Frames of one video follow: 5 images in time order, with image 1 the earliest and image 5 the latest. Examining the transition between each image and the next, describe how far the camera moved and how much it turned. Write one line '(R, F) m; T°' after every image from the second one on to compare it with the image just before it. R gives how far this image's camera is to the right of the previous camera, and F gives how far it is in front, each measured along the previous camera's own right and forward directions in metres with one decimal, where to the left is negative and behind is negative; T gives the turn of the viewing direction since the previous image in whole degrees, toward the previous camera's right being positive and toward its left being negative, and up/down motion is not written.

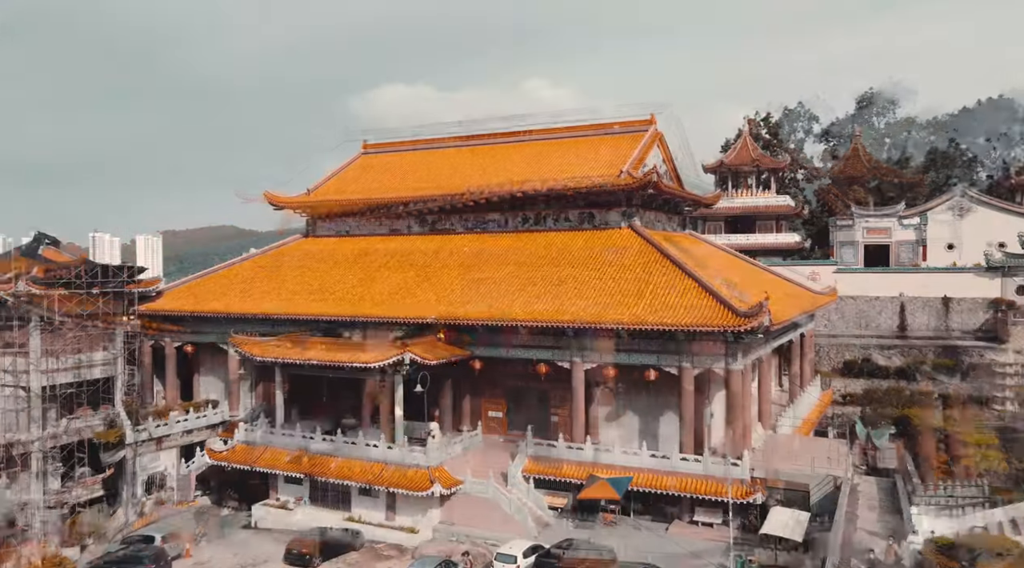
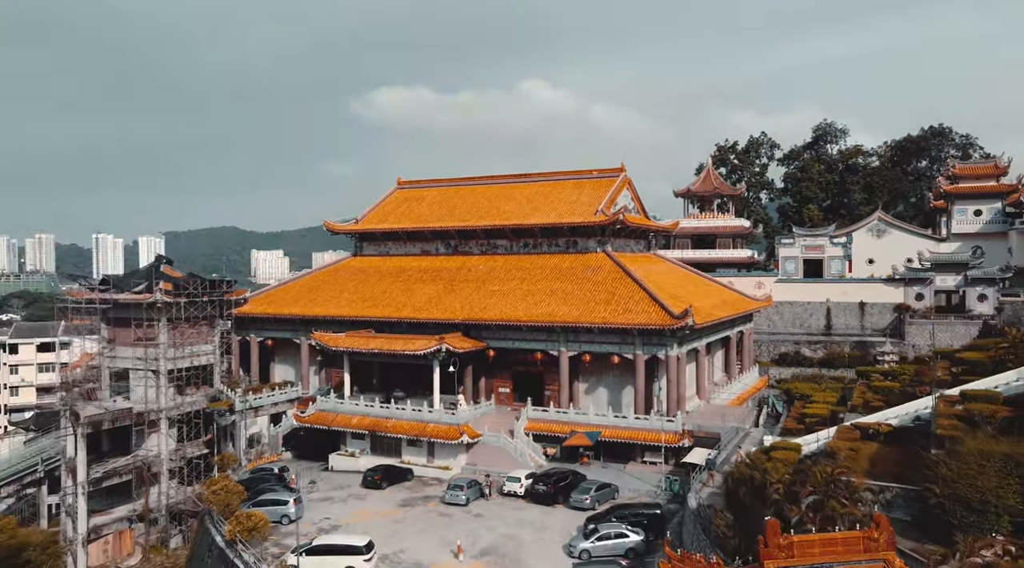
(-0.2, -7.9) m; 0°
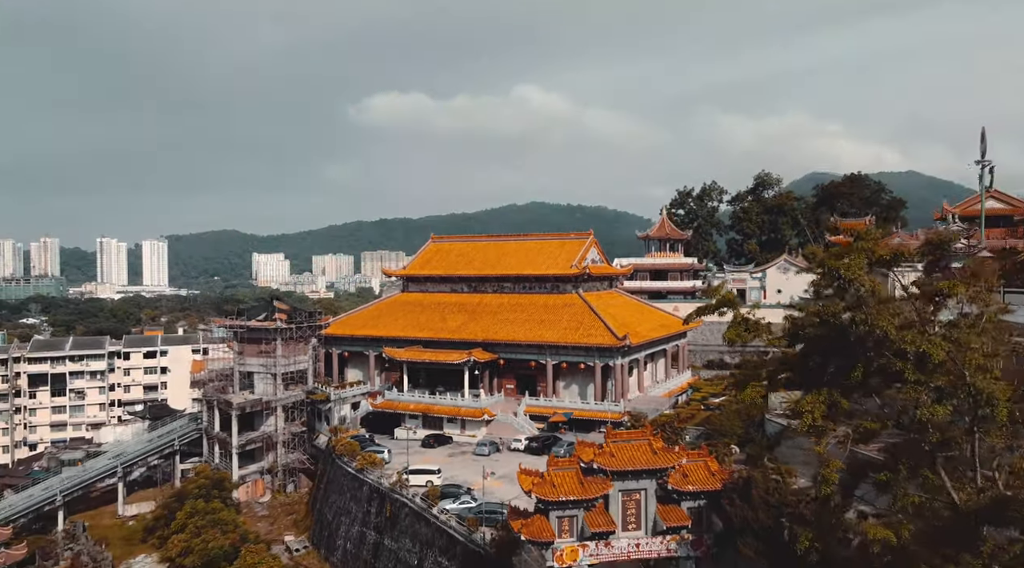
(-0.3, -14.6) m; 0°
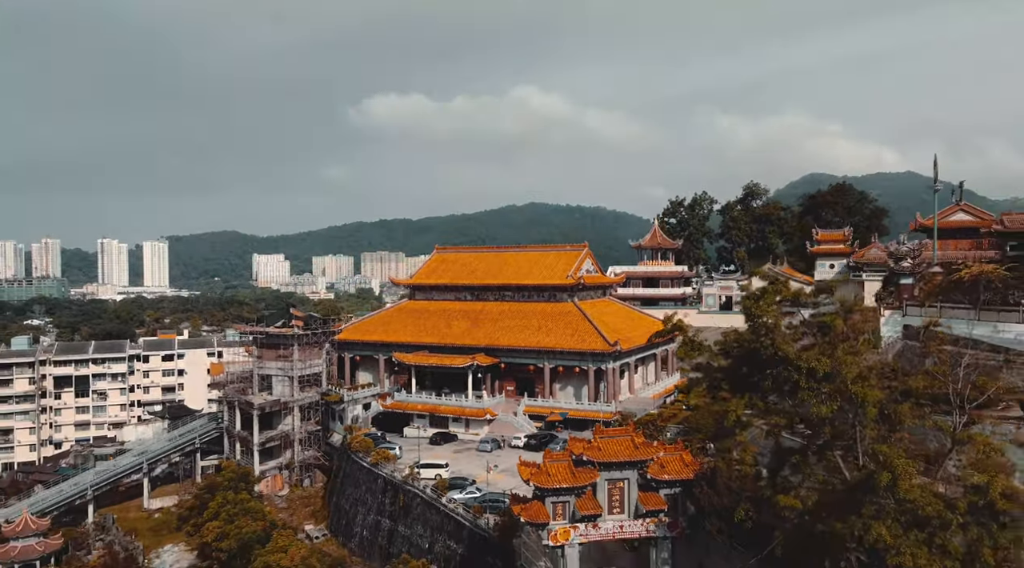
(-0.1, -3.5) m; 0°
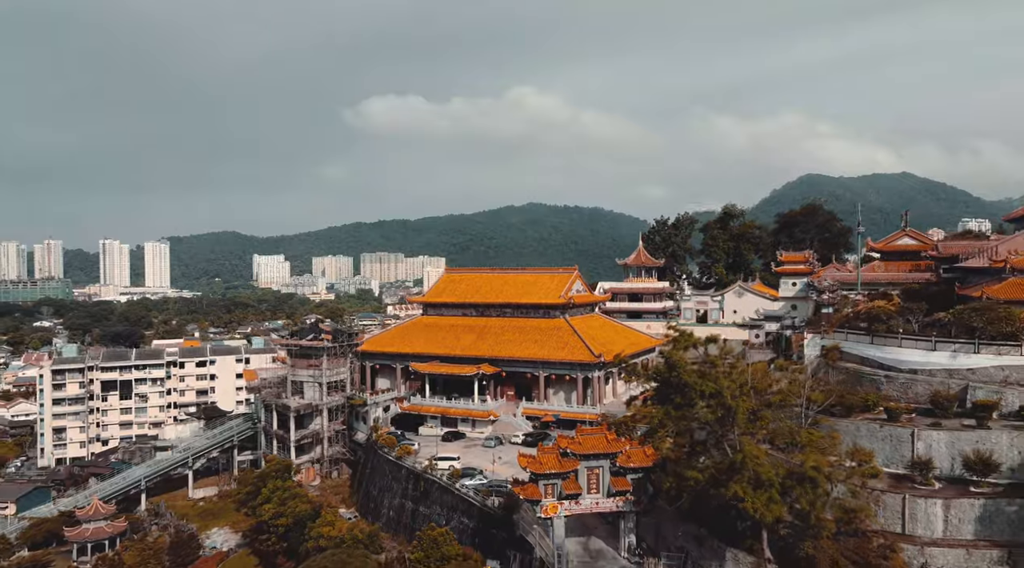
(-0.1, -7.6) m; 0°
